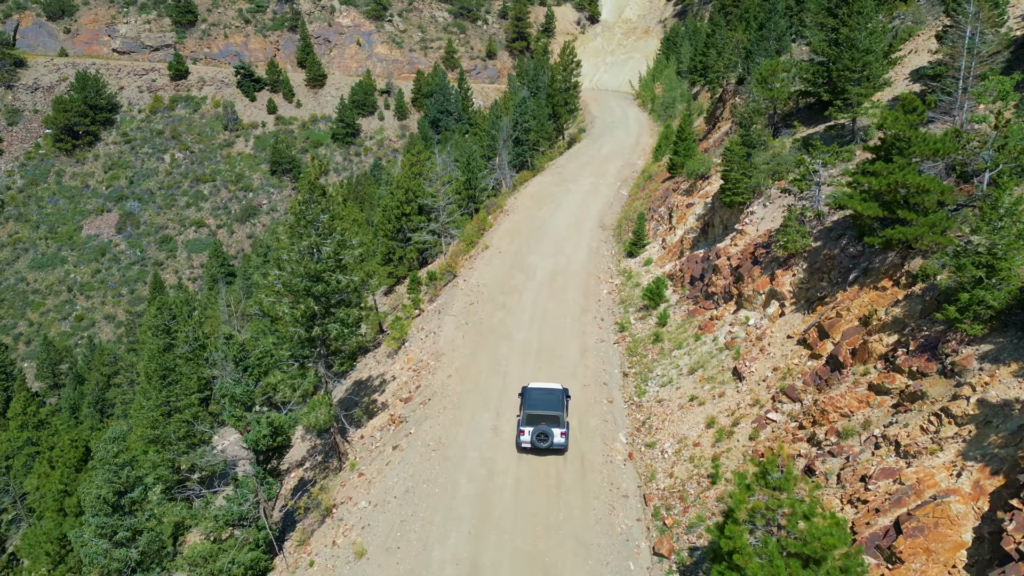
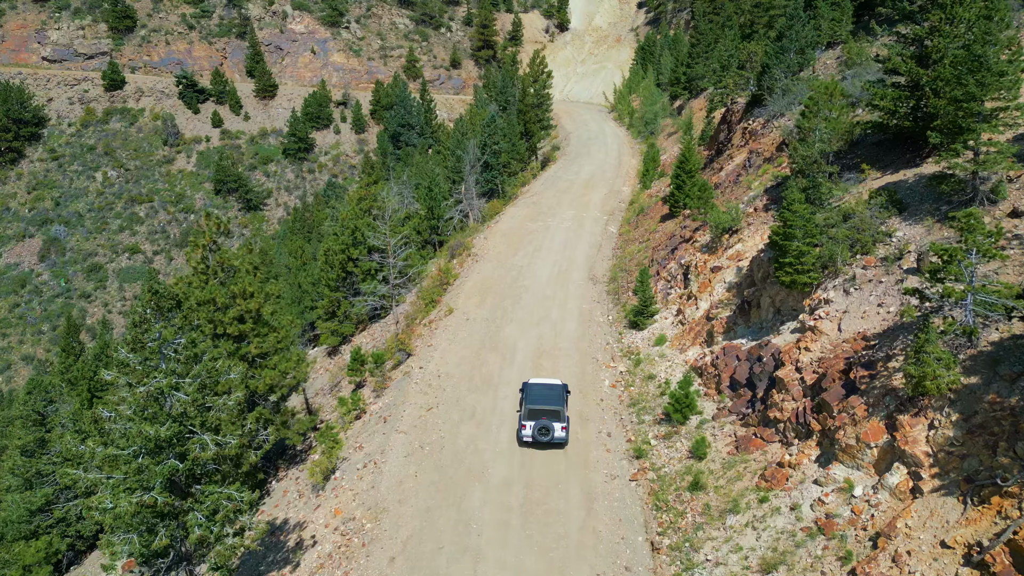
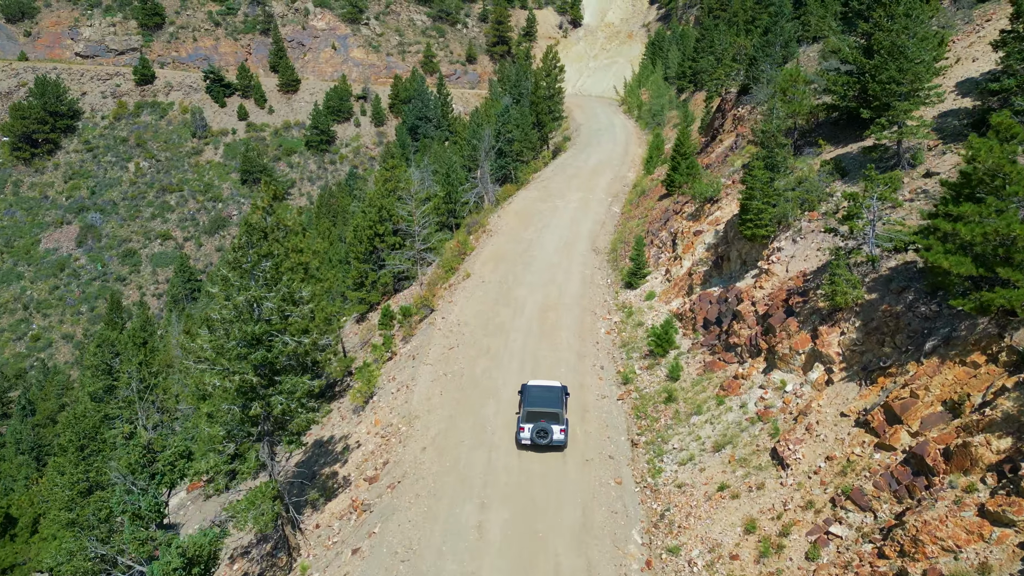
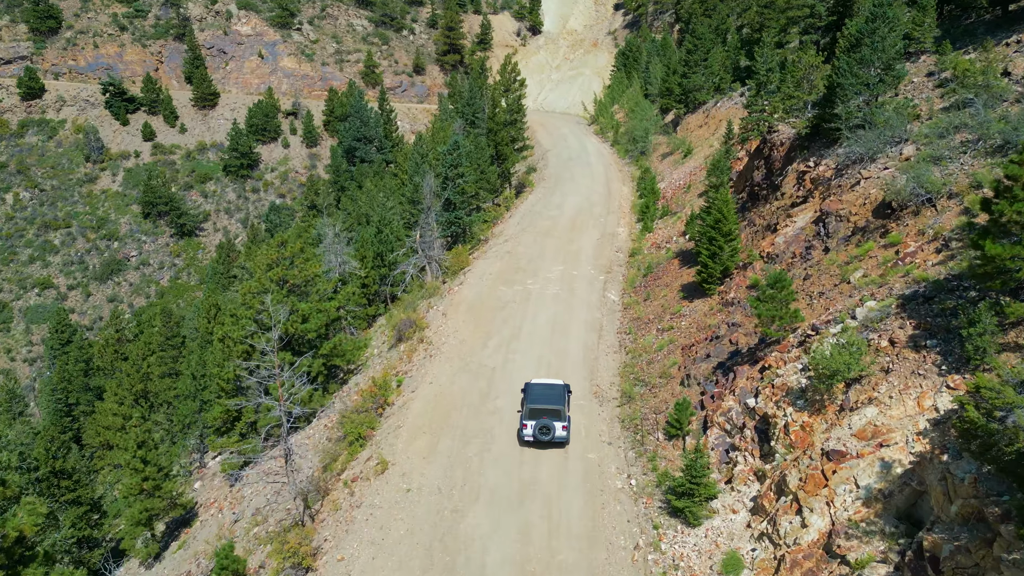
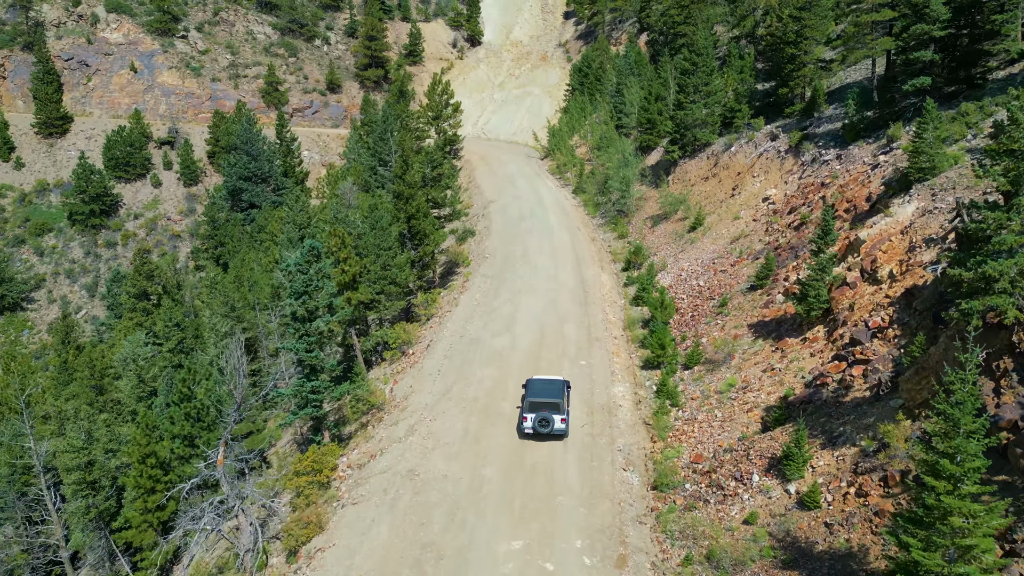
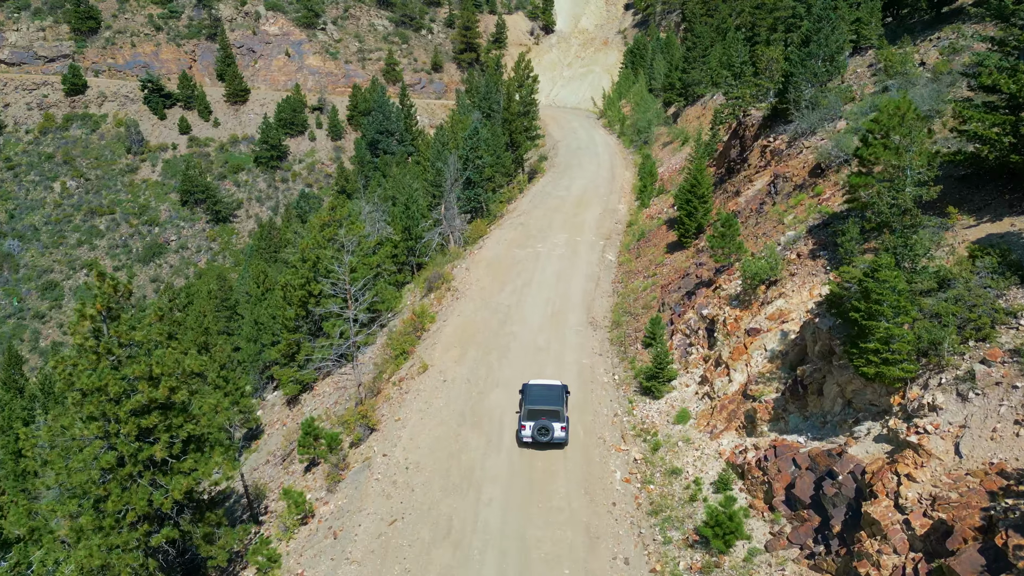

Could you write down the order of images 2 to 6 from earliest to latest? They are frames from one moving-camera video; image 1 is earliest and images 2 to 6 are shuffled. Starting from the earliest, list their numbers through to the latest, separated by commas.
3, 2, 6, 4, 5
